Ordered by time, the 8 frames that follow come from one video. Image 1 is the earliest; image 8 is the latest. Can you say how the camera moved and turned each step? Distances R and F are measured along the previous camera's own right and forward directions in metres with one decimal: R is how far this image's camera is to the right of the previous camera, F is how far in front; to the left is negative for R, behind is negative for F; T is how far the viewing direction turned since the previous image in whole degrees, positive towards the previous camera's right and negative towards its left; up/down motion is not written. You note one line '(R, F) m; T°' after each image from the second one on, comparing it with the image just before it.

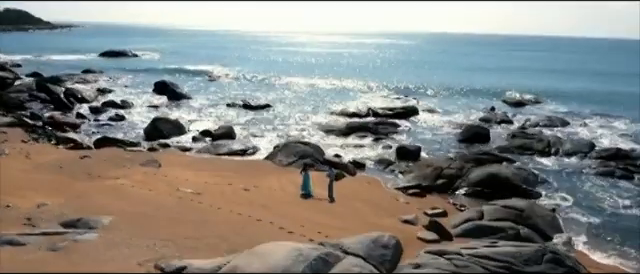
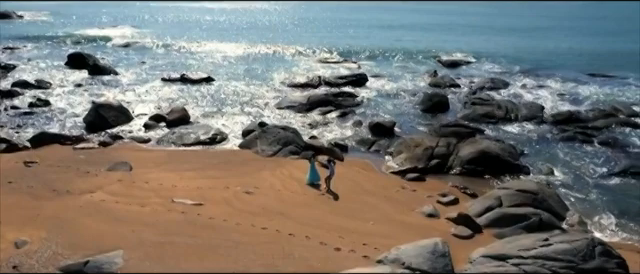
(-3.5, +1.9) m; +11°
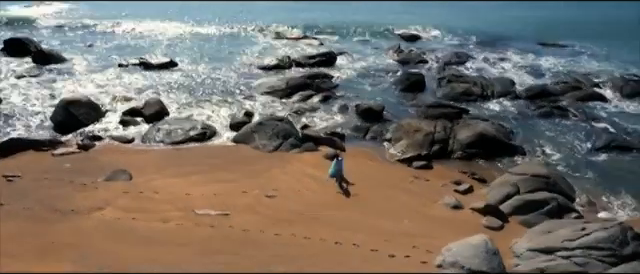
(-2.8, +0.8) m; +8°
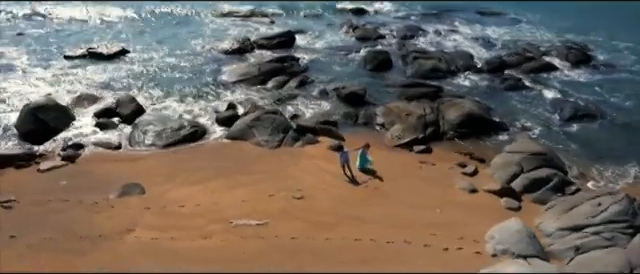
(-3.2, +0.3) m; +9°
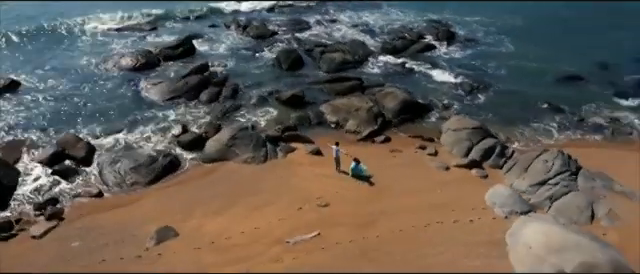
(-5.9, -0.5) m; +19°
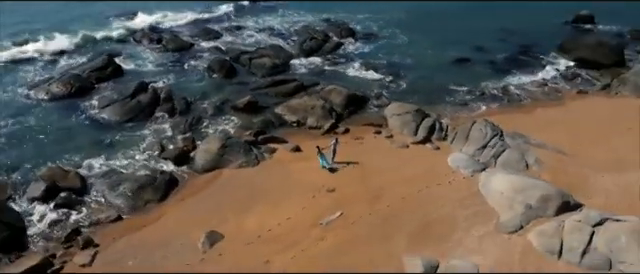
(-5.4, -2.2) m; +16°
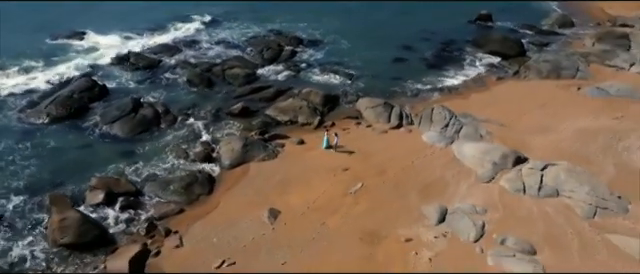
(-5.6, -4.6) m; +11°
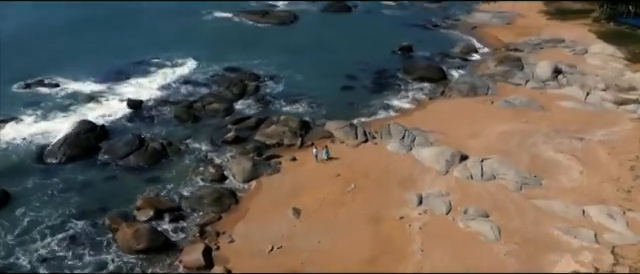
(-5.3, -6.7) m; +10°
